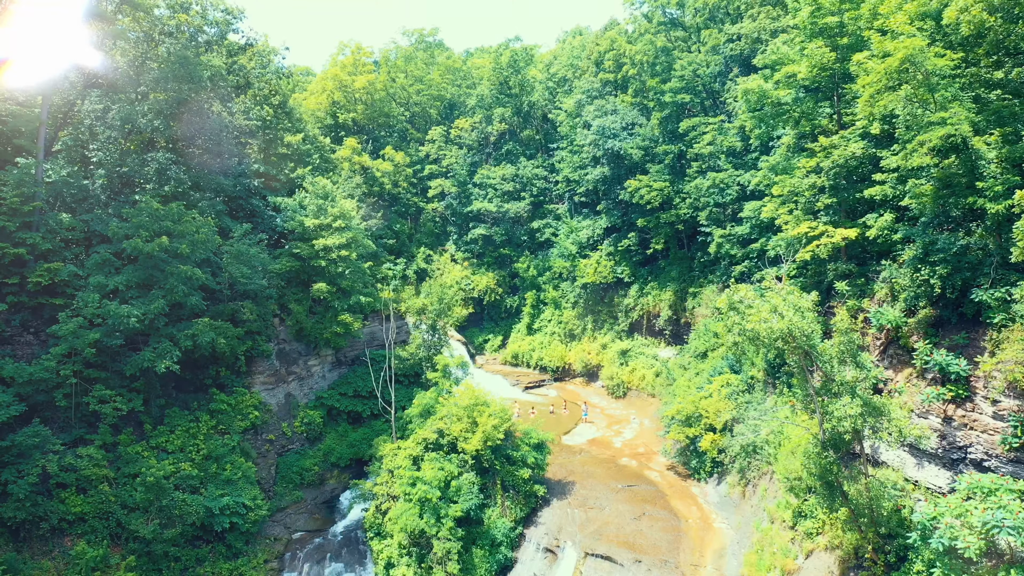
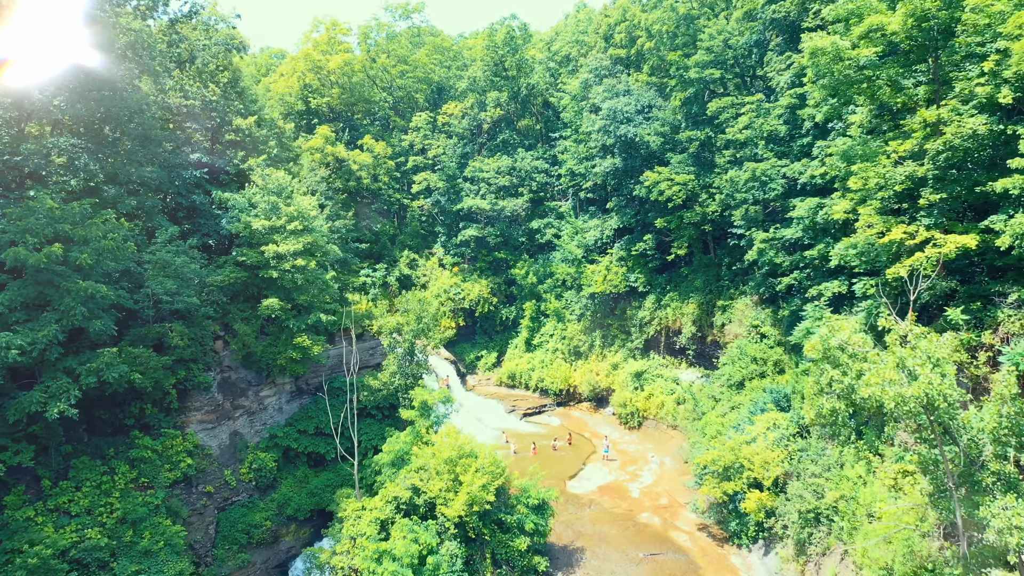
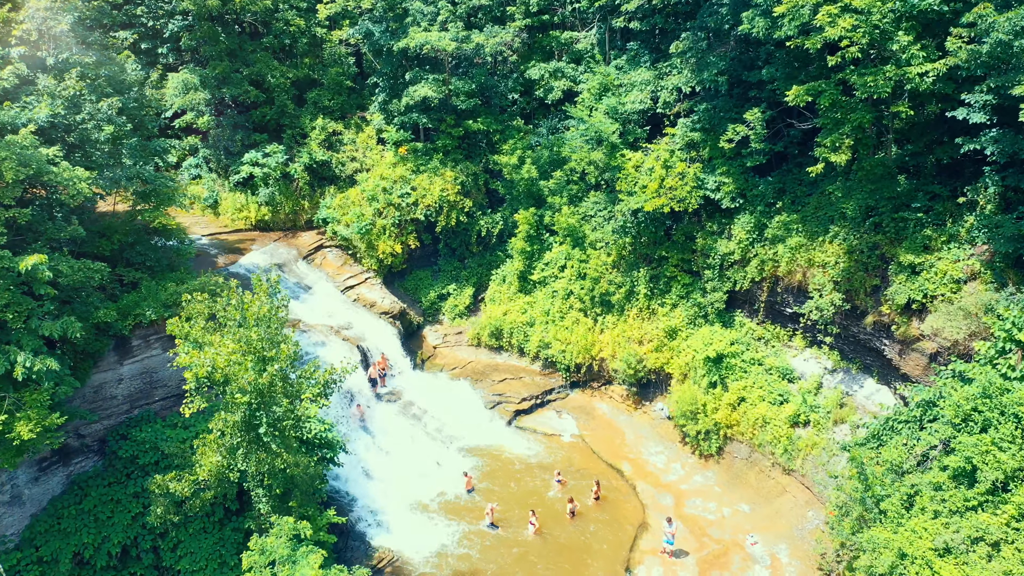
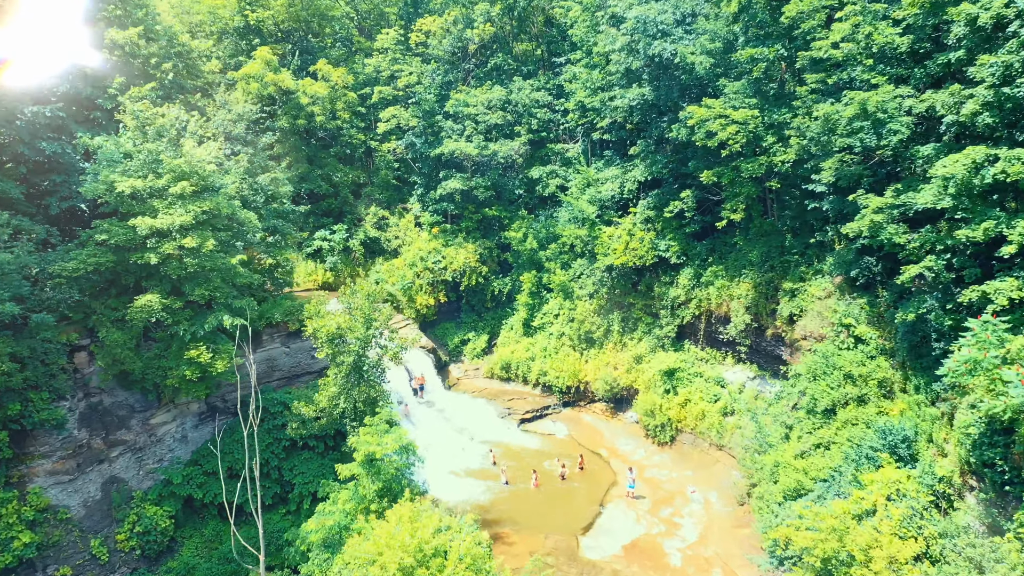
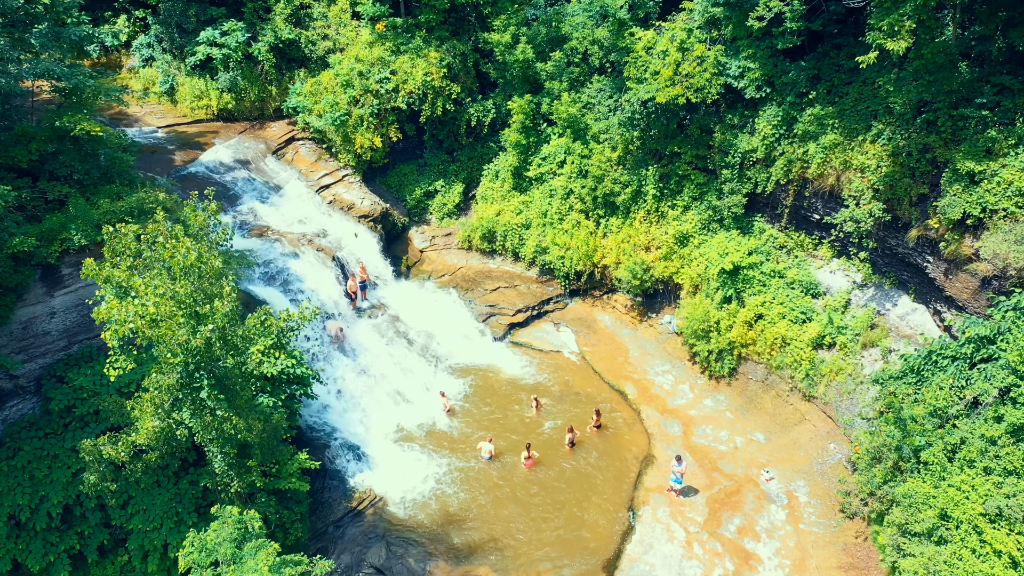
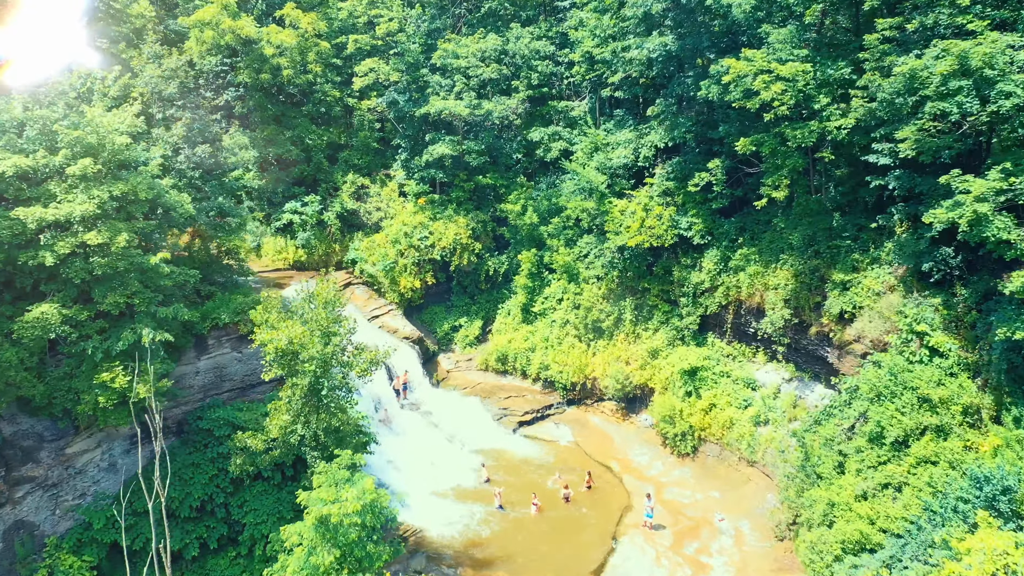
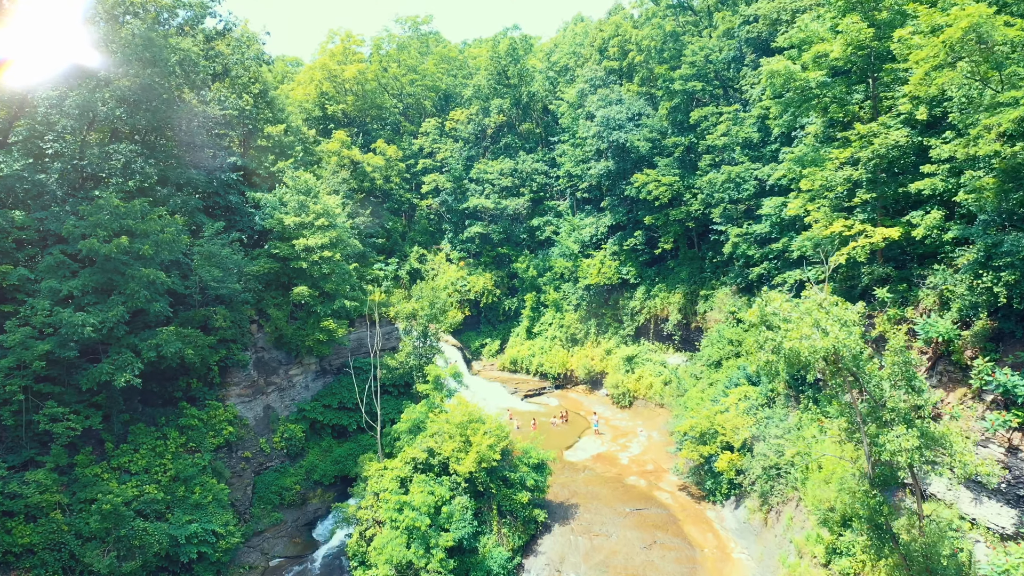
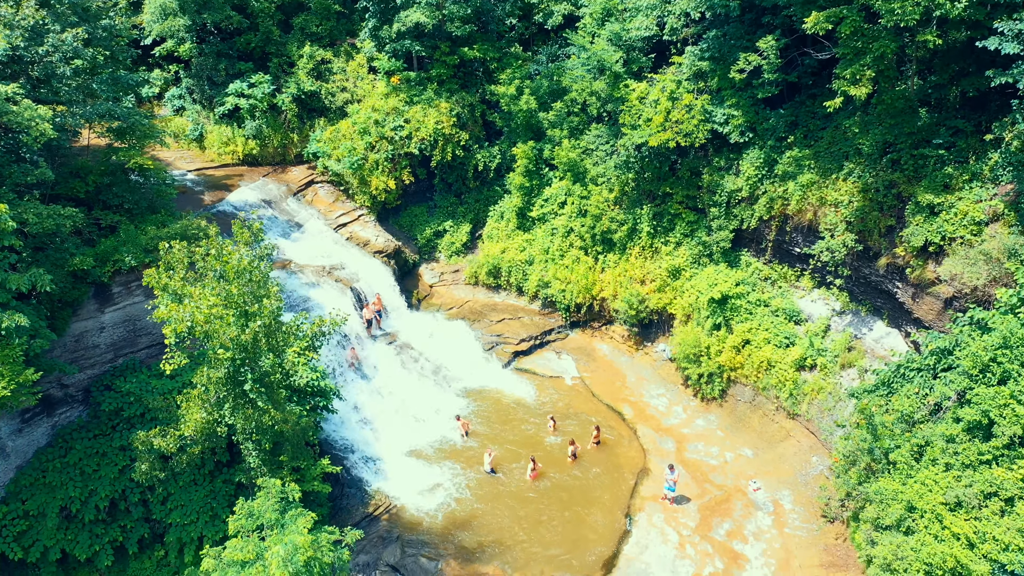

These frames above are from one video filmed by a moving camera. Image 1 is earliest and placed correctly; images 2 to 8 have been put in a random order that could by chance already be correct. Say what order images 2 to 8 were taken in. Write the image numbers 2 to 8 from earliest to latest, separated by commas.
7, 2, 4, 6, 3, 8, 5
